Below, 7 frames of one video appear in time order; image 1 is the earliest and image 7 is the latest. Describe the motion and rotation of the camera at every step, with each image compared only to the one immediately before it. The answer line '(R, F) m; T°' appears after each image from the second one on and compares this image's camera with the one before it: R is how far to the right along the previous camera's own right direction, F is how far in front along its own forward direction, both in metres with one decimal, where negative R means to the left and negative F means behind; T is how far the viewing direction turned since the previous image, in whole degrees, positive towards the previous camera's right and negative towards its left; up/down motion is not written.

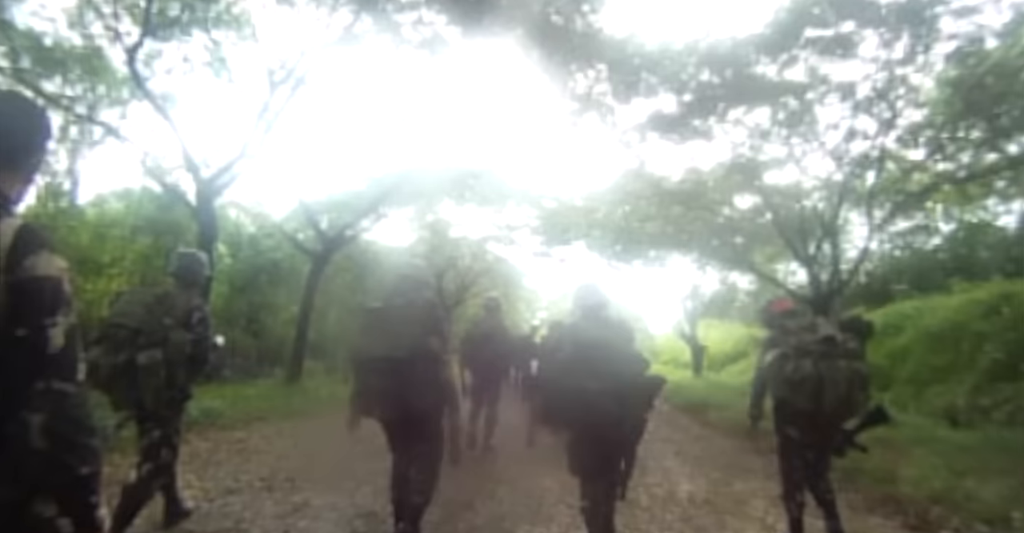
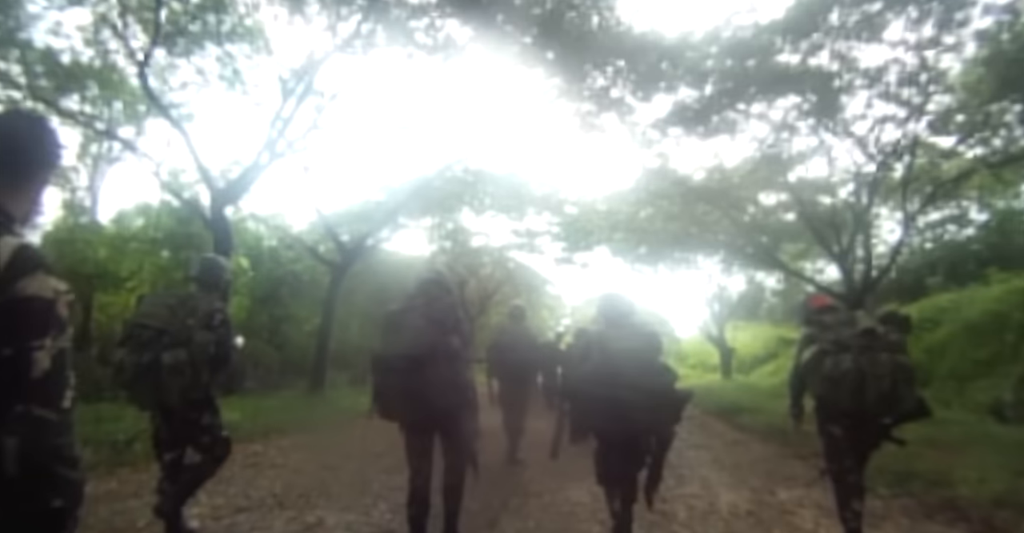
(0.0, +0.4) m; -2°
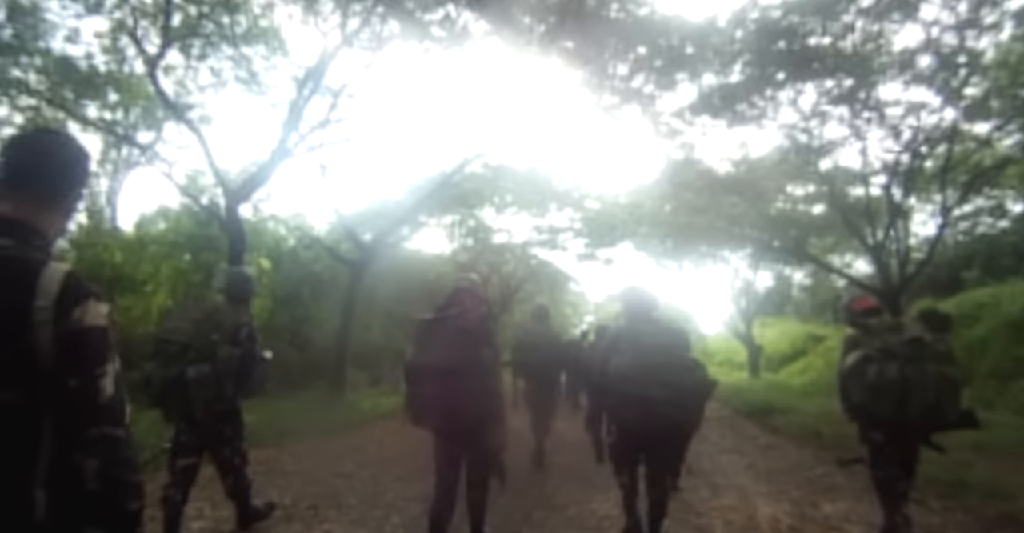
(0.0, +0.4) m; -2°
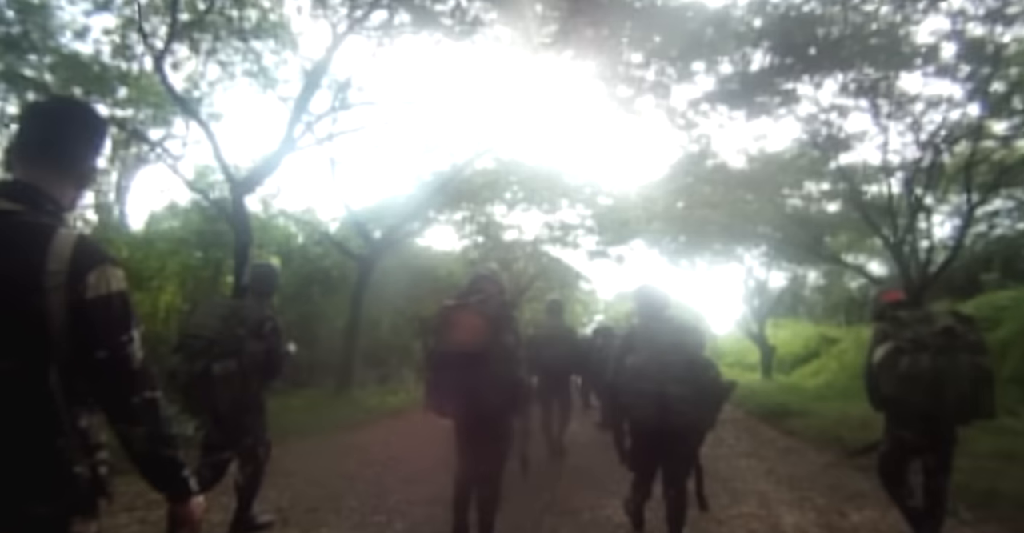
(0.0, +0.3) m; -1°
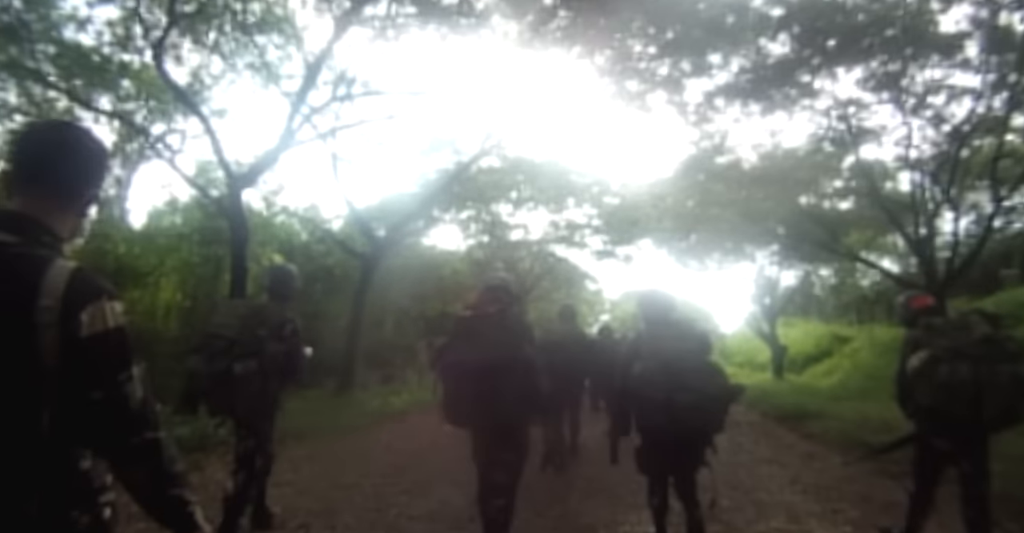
(0.0, +0.4) m; -1°
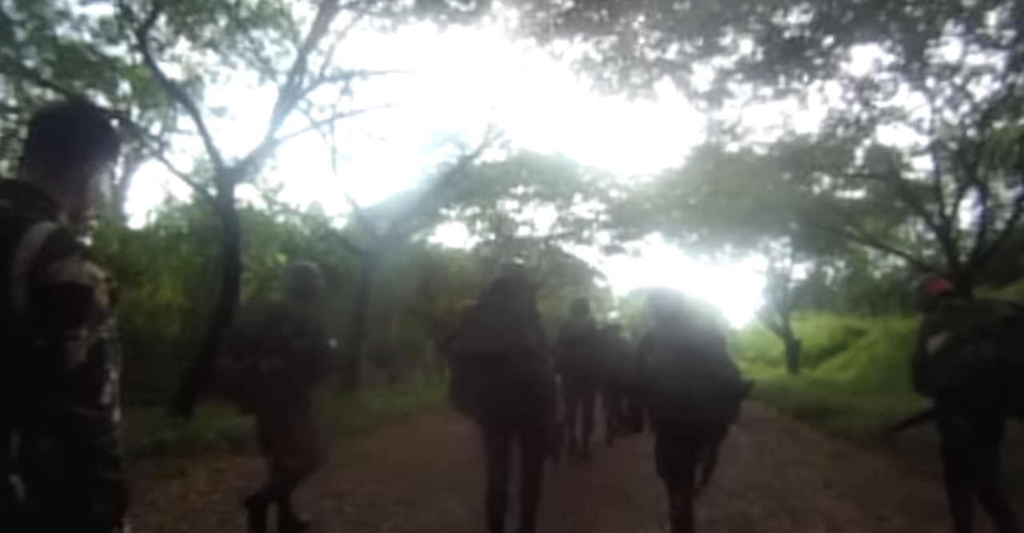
(0.0, +0.6) m; -1°
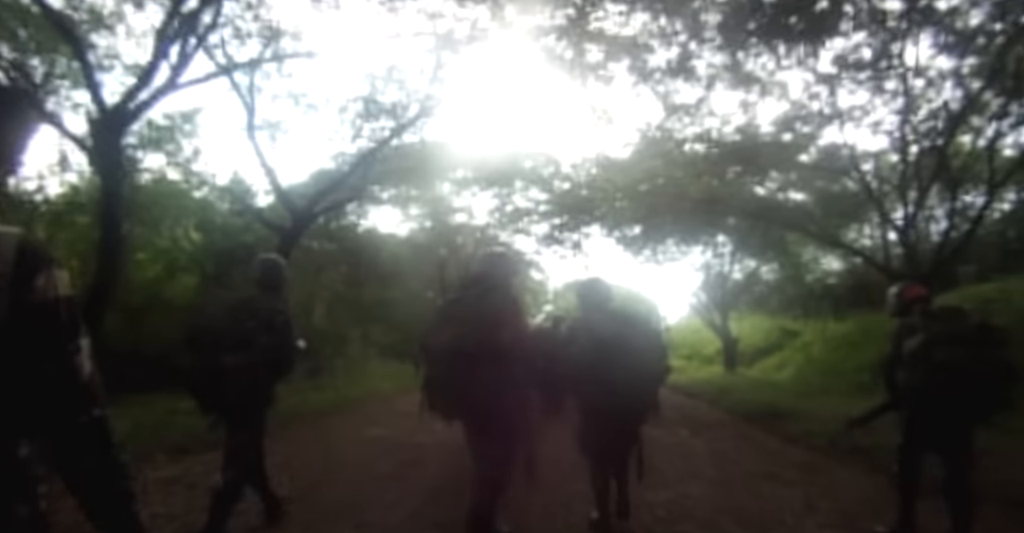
(0.0, +1.4) m; +6°
